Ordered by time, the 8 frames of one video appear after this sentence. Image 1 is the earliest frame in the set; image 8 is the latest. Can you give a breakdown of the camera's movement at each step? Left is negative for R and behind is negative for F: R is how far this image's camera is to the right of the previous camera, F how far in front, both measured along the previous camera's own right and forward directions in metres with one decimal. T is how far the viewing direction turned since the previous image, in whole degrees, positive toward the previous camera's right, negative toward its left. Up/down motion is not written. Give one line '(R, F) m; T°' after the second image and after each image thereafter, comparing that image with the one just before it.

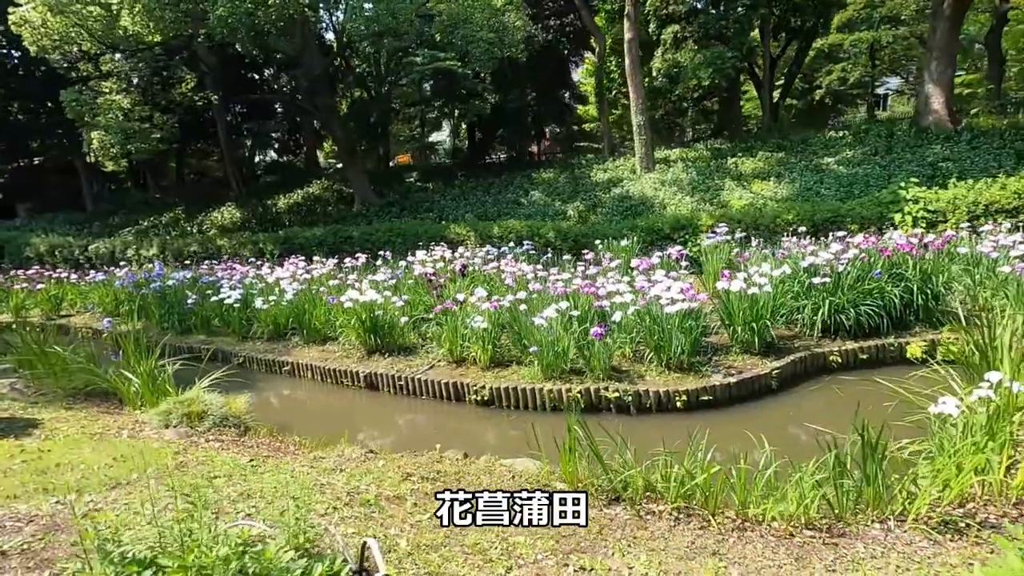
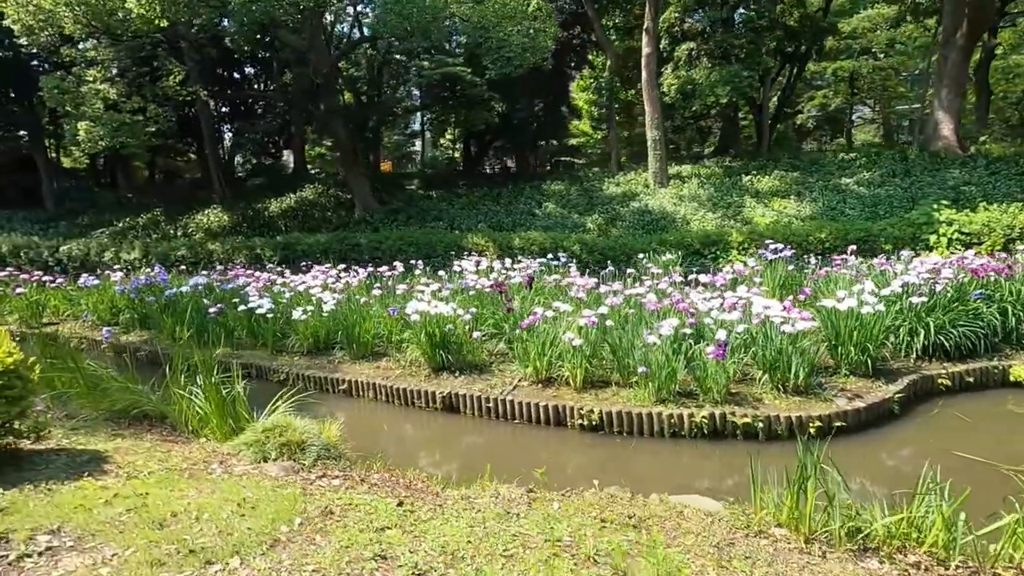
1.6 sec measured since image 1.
(-1.3, +0.5) m; +4°
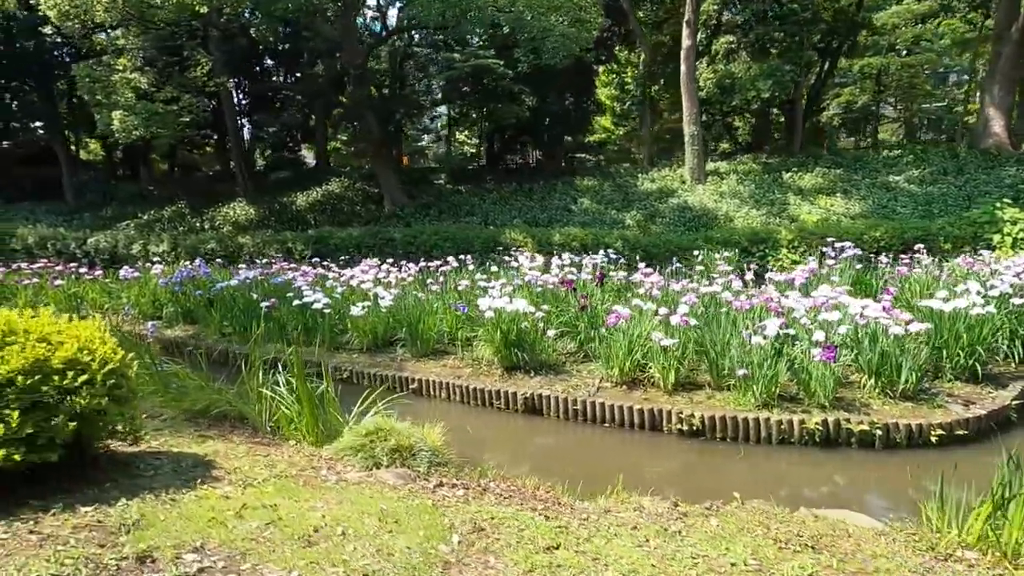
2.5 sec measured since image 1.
(-0.8, +0.2) m; 0°
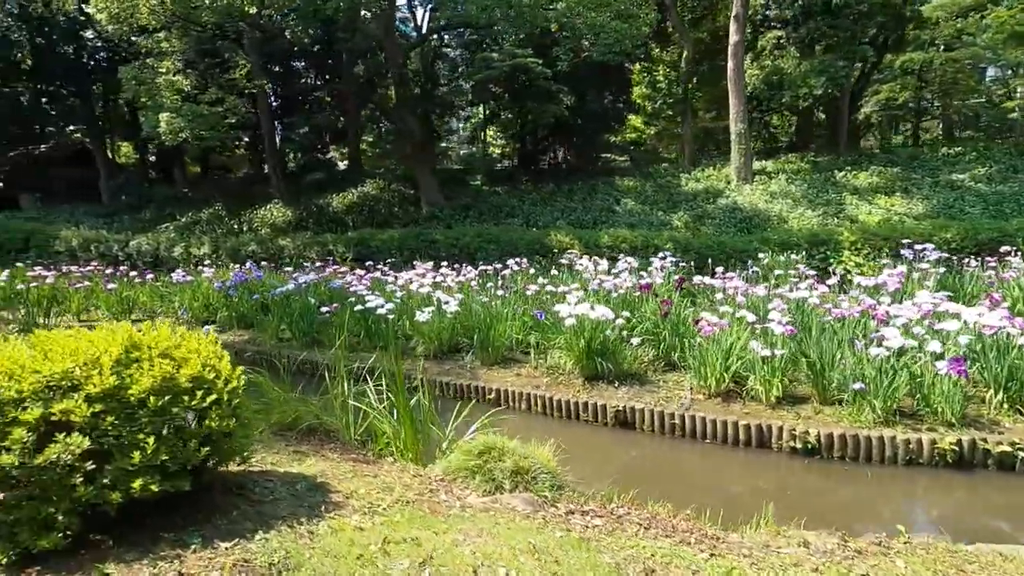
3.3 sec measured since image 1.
(-0.6, +0.2) m; -2°
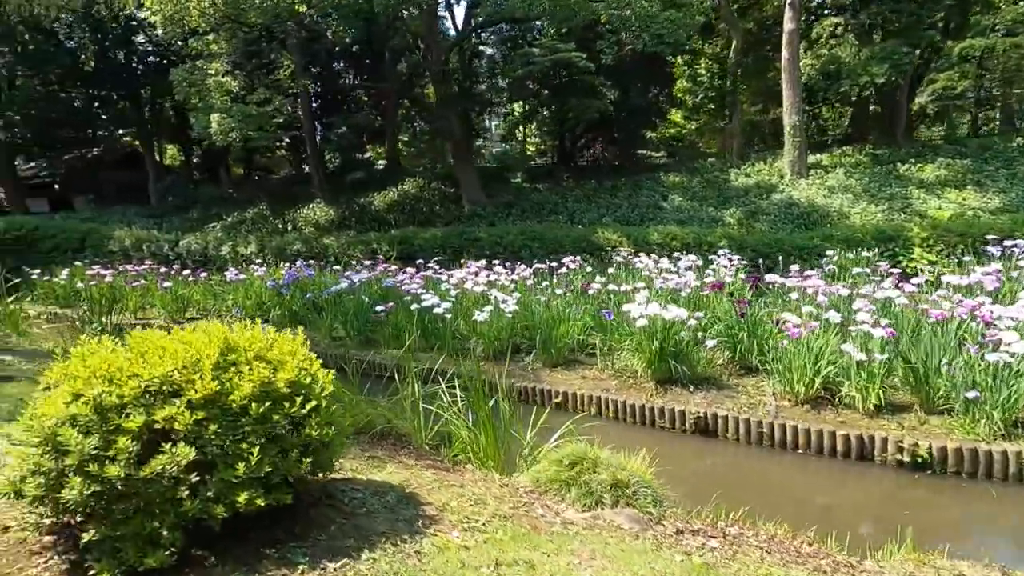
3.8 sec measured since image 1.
(-0.4, +0.2) m; -3°
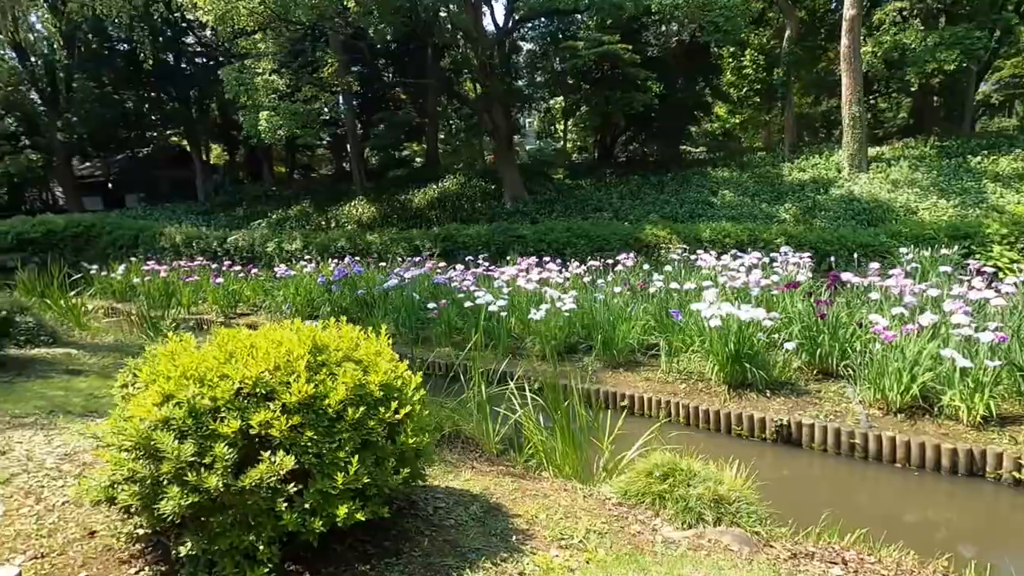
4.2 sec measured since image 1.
(-0.3, +0.2) m; -3°
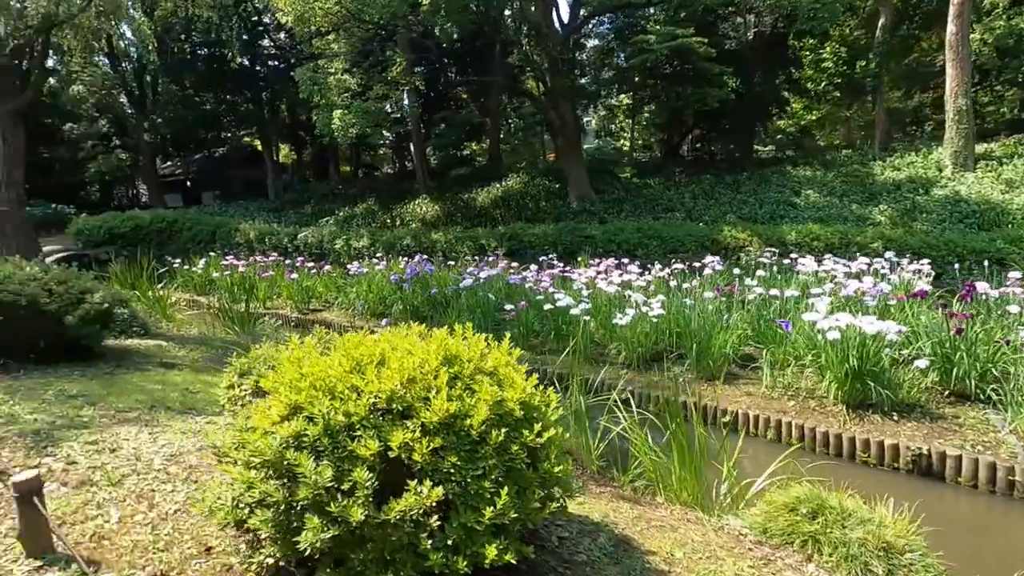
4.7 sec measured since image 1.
(-0.4, +0.2) m; -5°
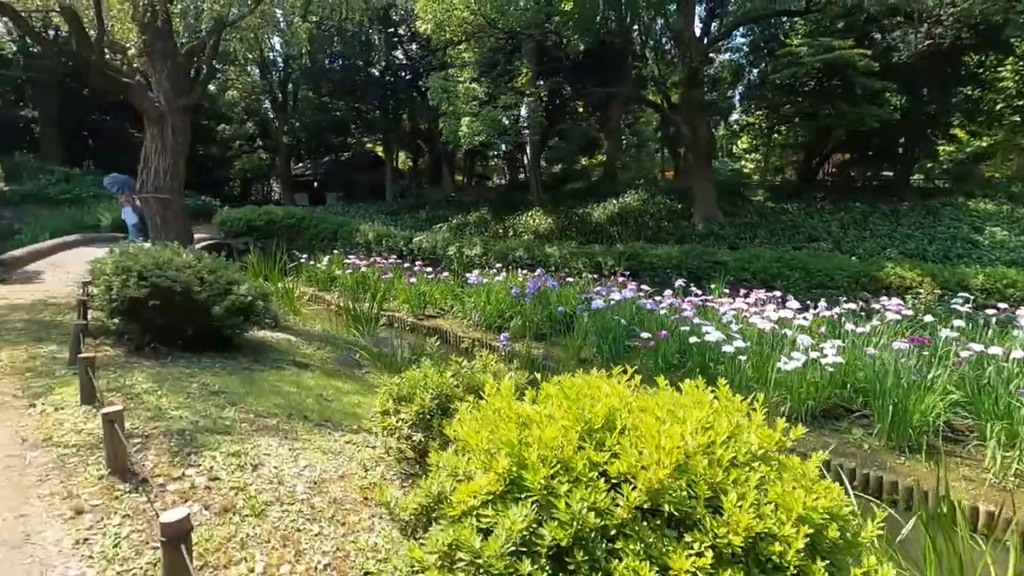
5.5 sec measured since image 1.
(-0.5, +0.5) m; -10°
